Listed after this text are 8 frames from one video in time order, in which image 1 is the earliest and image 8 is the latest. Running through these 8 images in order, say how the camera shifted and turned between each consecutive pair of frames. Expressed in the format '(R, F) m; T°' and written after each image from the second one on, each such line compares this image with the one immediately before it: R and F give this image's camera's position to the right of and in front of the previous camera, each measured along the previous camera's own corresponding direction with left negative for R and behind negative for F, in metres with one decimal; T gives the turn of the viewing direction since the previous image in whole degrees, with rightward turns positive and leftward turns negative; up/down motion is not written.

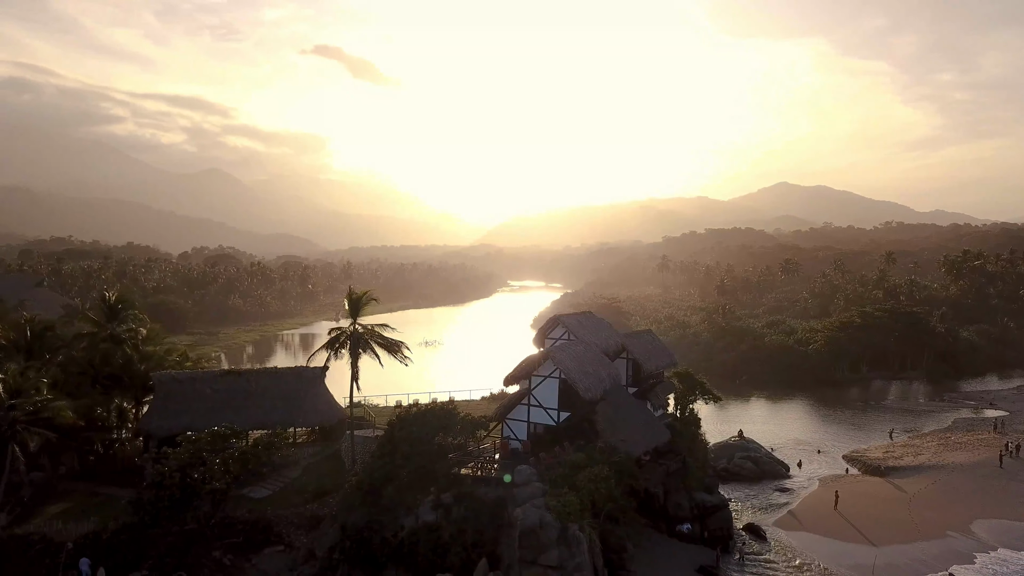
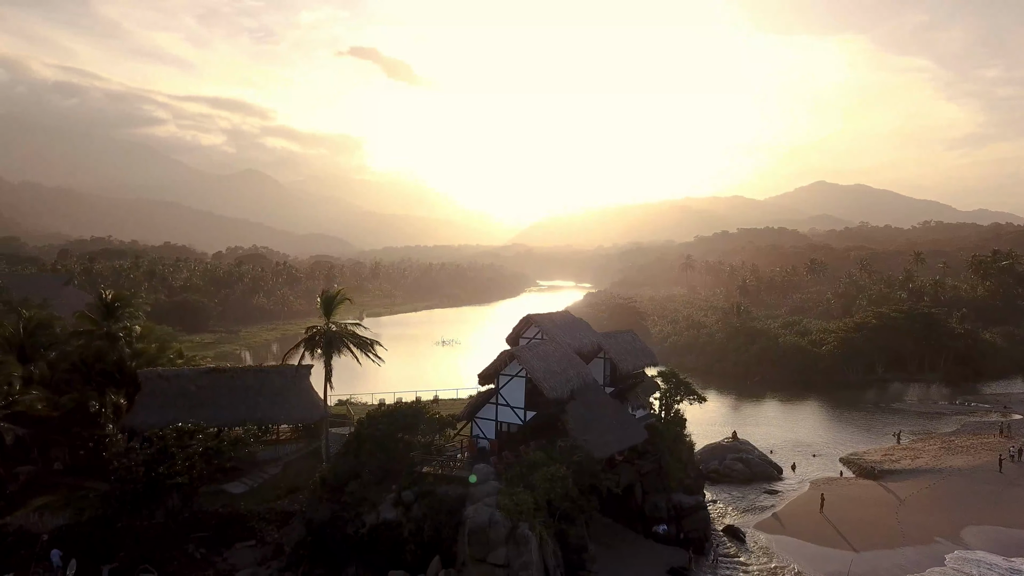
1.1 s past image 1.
(+1.8, 0.0) m; -2°
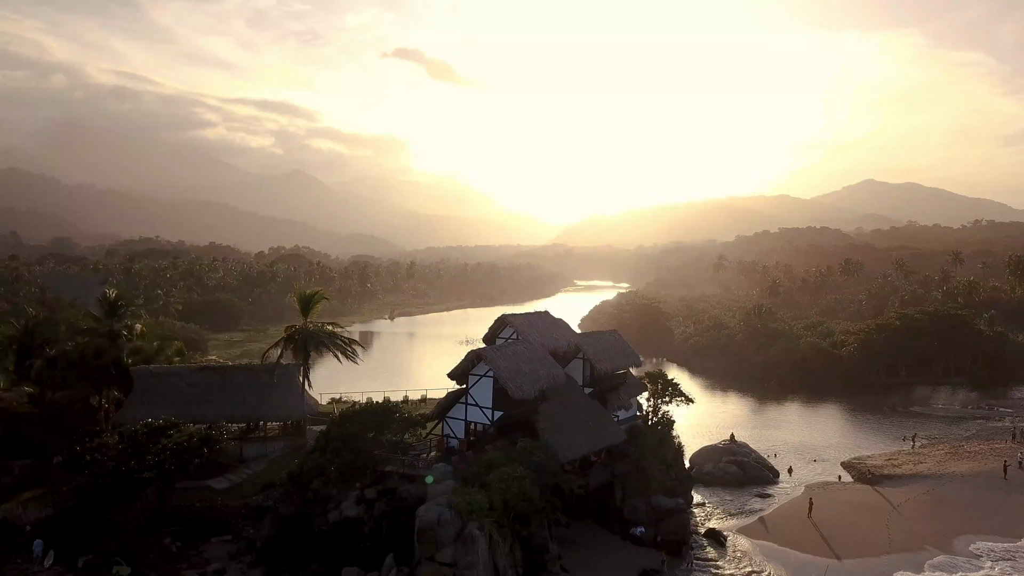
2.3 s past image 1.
(+2.0, 0.0) m; -2°
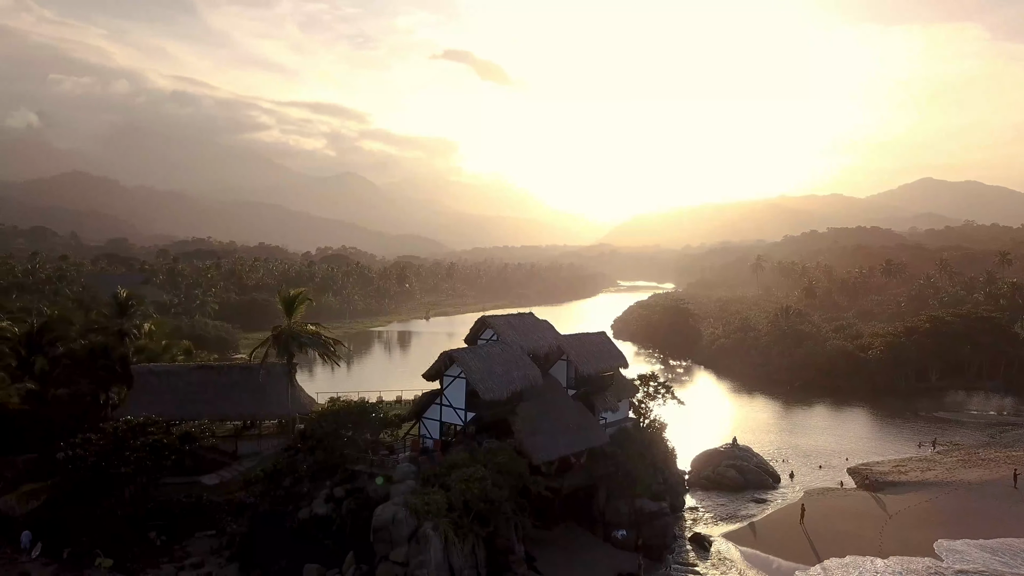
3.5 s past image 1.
(+2.0, 0.0) m; -3°
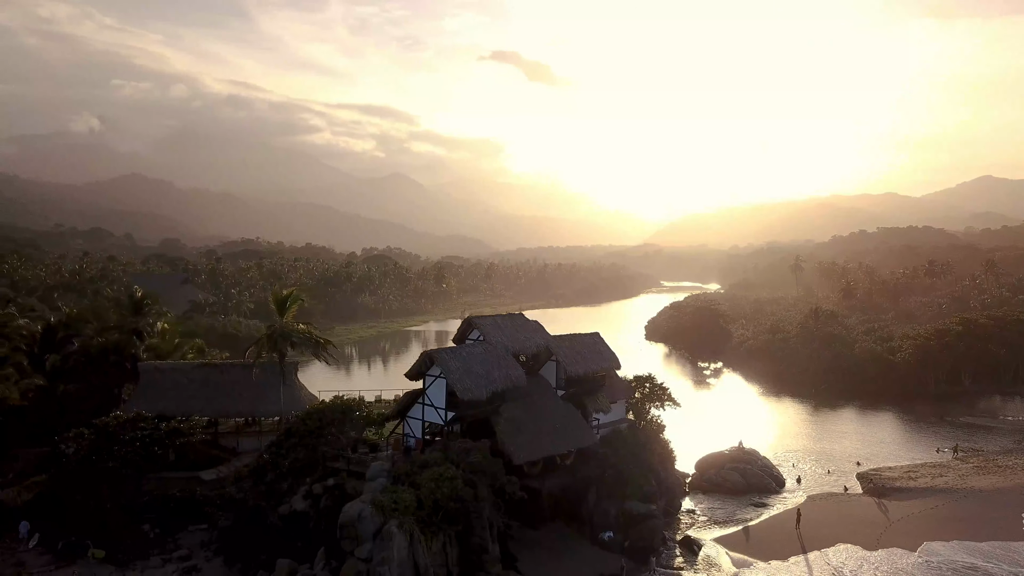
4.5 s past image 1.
(+1.7, 0.0) m; -3°
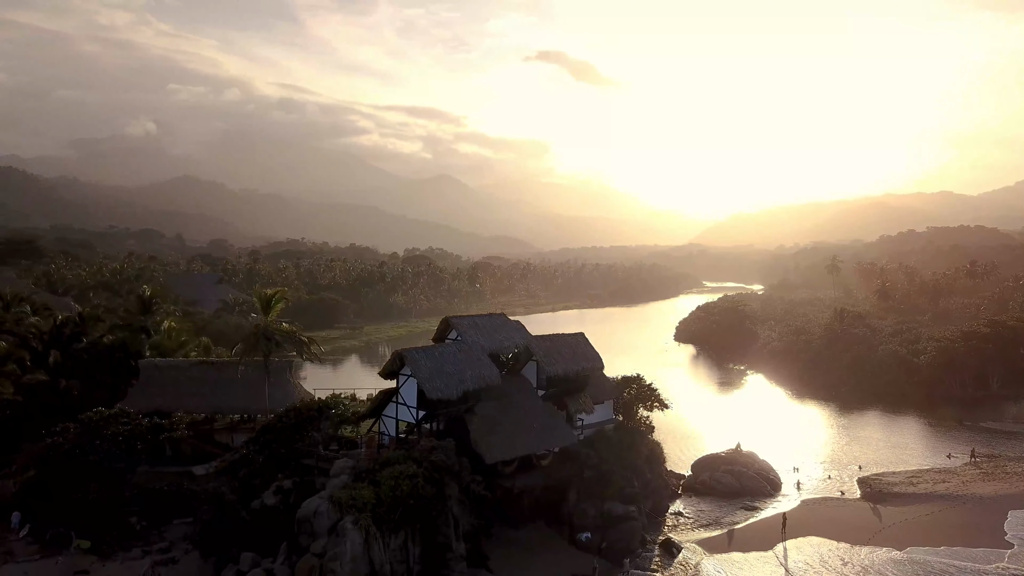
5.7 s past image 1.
(+2.0, -0.1) m; -2°
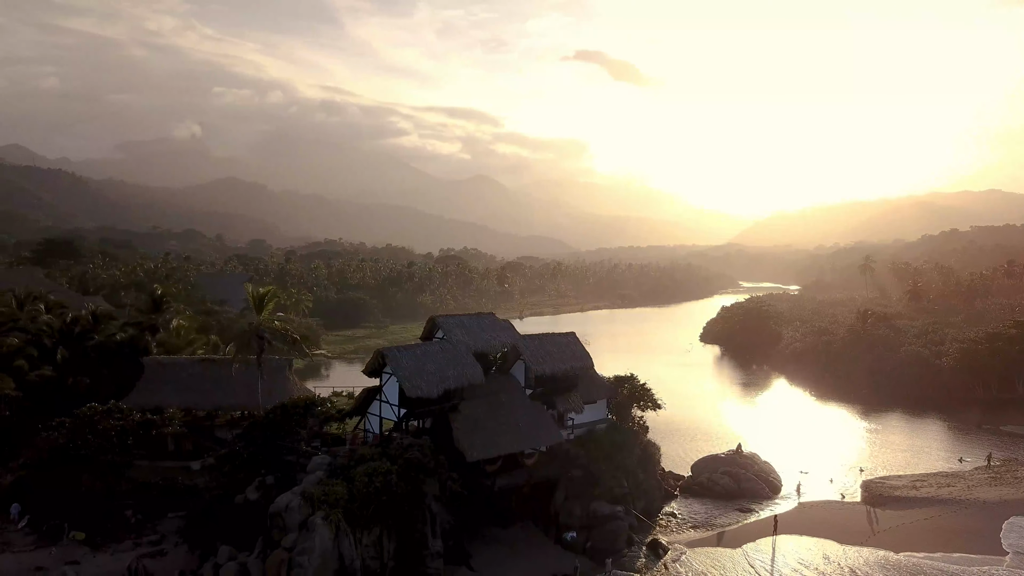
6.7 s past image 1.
(+1.5, -0.1) m; -2°
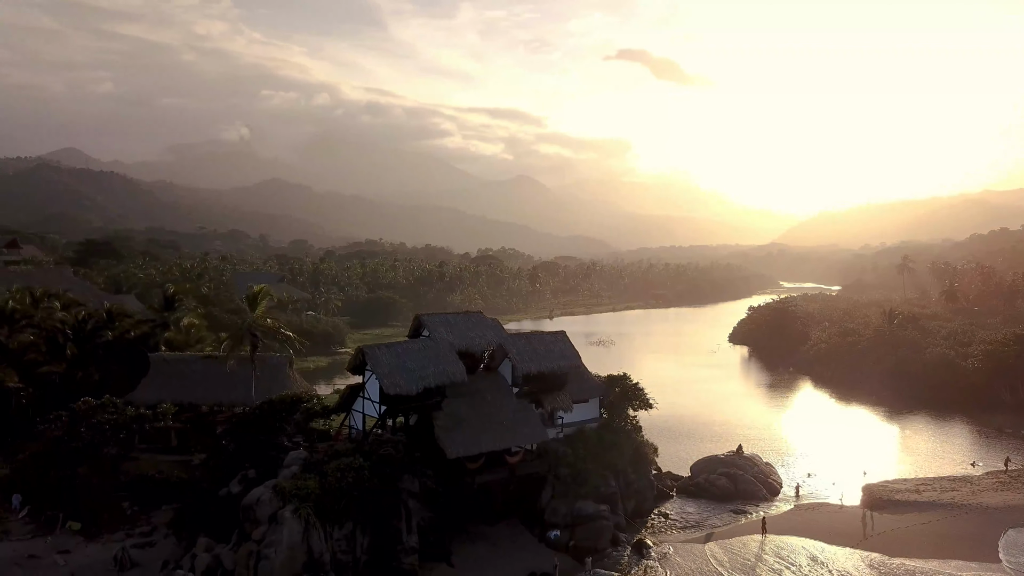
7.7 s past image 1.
(+1.7, -0.1) m; -2°
